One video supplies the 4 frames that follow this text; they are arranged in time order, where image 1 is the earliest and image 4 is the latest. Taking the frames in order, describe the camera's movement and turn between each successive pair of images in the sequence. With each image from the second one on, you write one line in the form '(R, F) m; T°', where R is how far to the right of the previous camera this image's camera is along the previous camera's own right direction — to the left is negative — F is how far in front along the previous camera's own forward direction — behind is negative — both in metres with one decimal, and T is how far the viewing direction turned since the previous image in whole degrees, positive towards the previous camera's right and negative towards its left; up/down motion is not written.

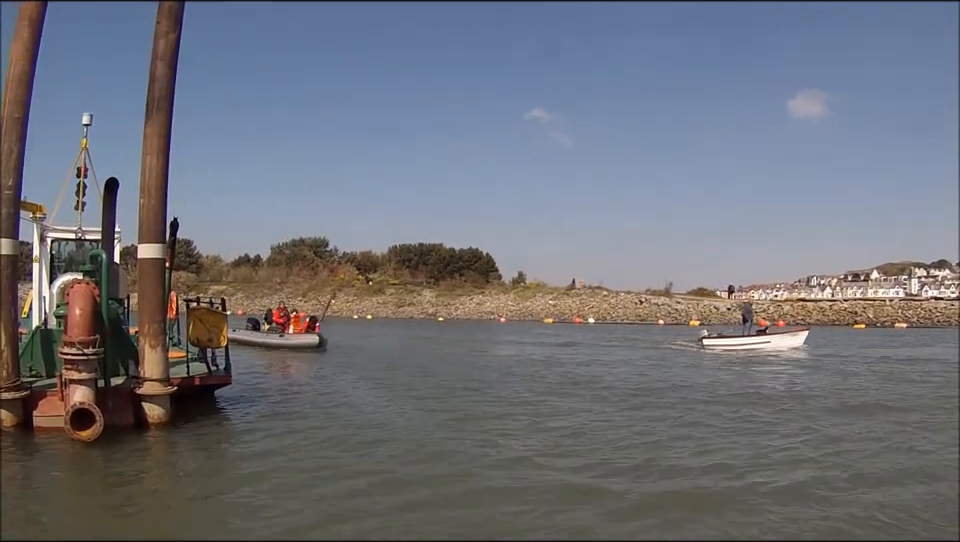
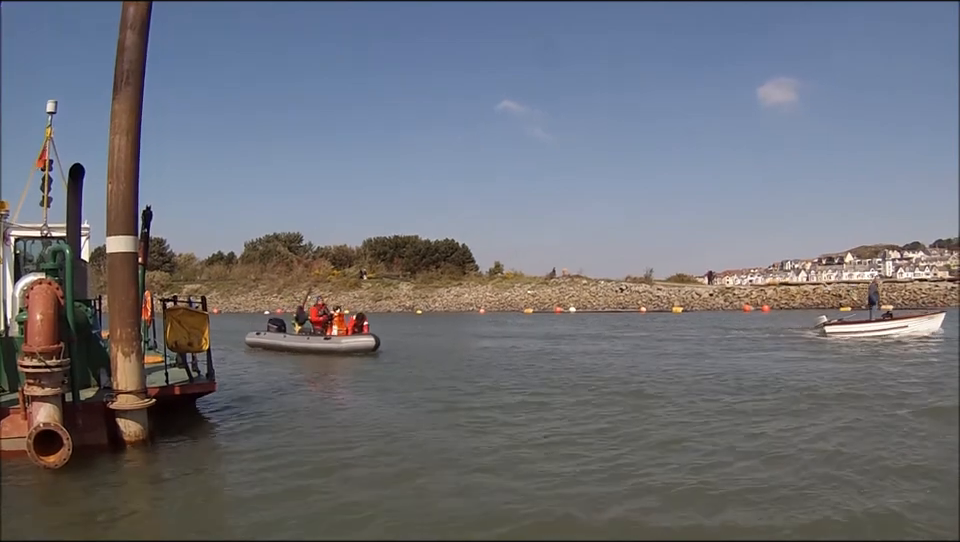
(-0.3, +0.7) m; +2°
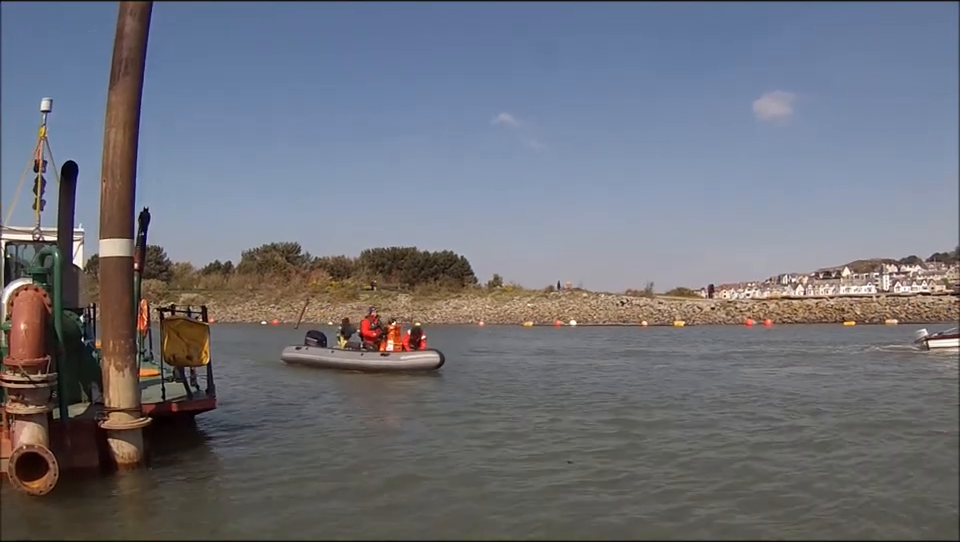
(-0.2, +0.5) m; 0°
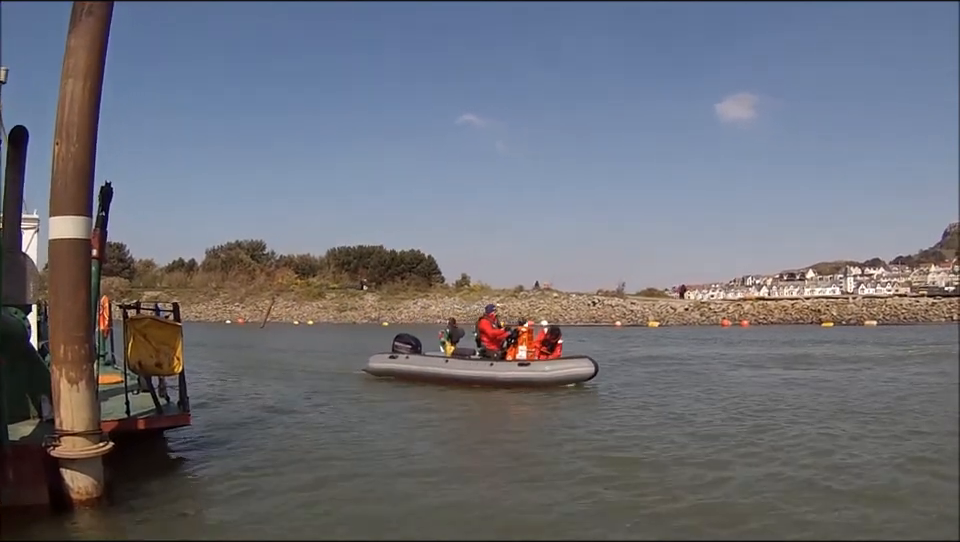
(-0.4, +0.9) m; +3°
